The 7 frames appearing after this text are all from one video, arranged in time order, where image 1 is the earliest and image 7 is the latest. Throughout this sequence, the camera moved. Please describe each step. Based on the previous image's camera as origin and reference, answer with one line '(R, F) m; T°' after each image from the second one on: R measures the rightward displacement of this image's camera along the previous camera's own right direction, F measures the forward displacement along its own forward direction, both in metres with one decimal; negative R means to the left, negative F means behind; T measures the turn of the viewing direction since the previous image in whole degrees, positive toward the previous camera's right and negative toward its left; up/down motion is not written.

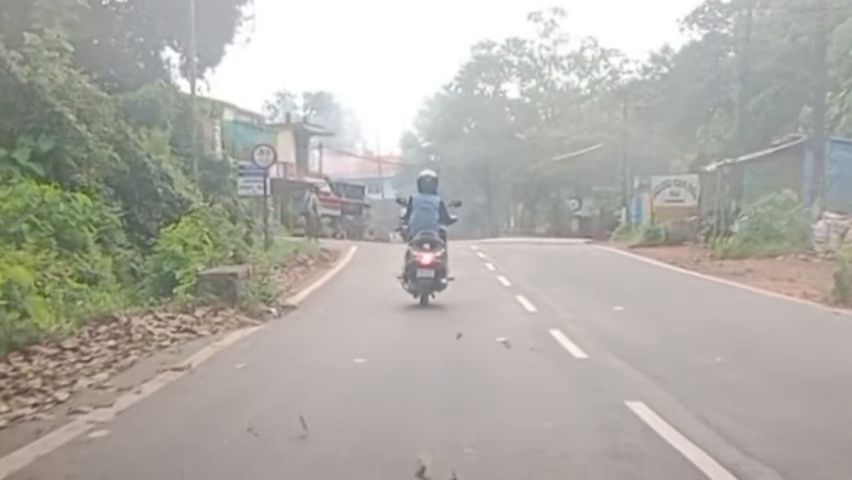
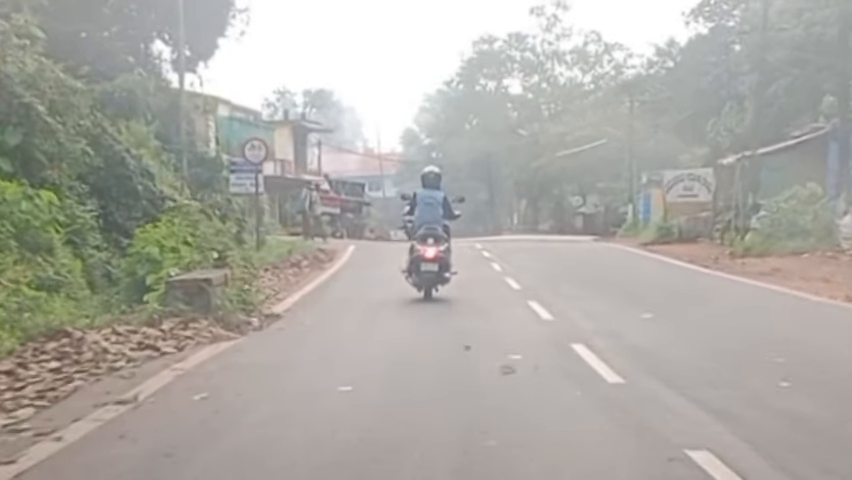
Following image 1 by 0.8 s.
(0.0, +1.7) m; 0°
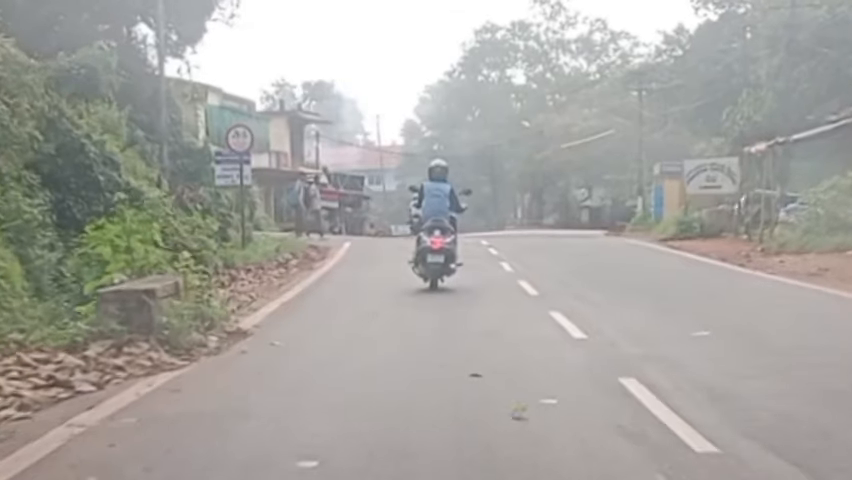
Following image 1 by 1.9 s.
(0.0, +2.6) m; 0°
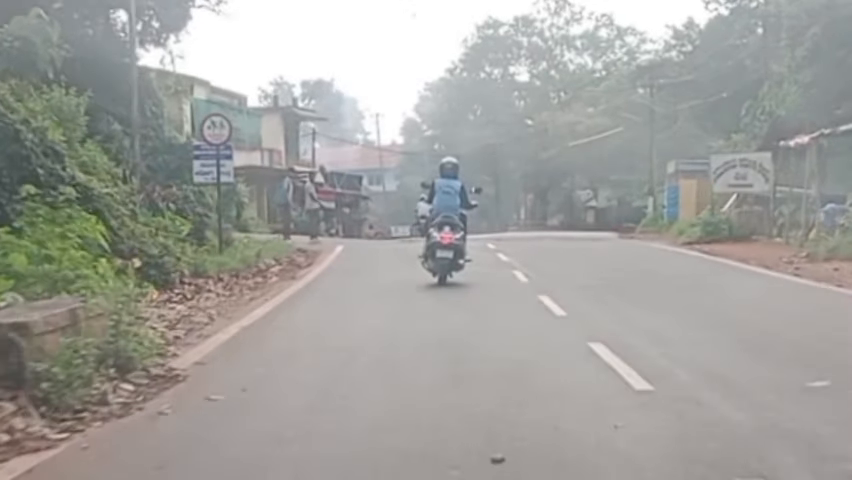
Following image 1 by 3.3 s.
(0.0, +3.0) m; 0°
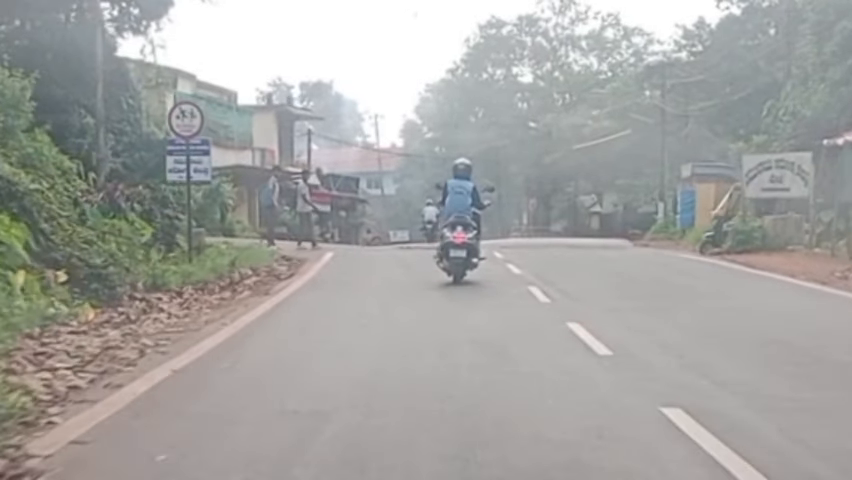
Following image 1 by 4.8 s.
(0.0, +3.0) m; 0°
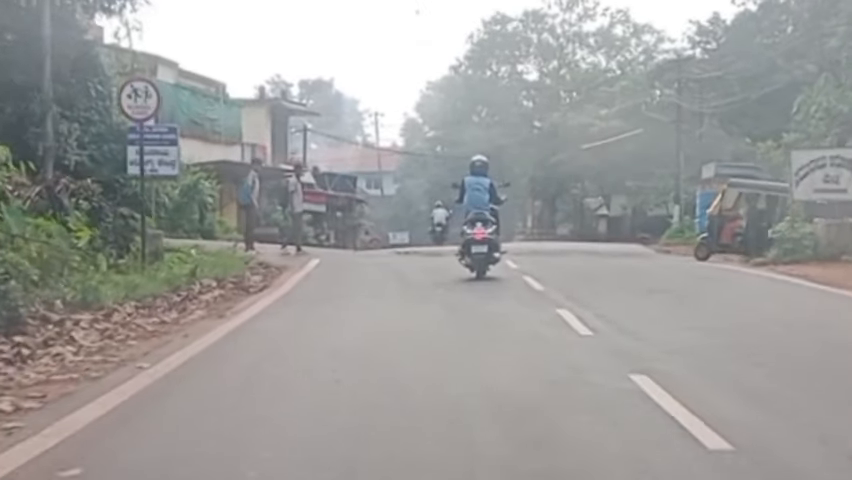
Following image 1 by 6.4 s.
(0.0, +3.5) m; 0°
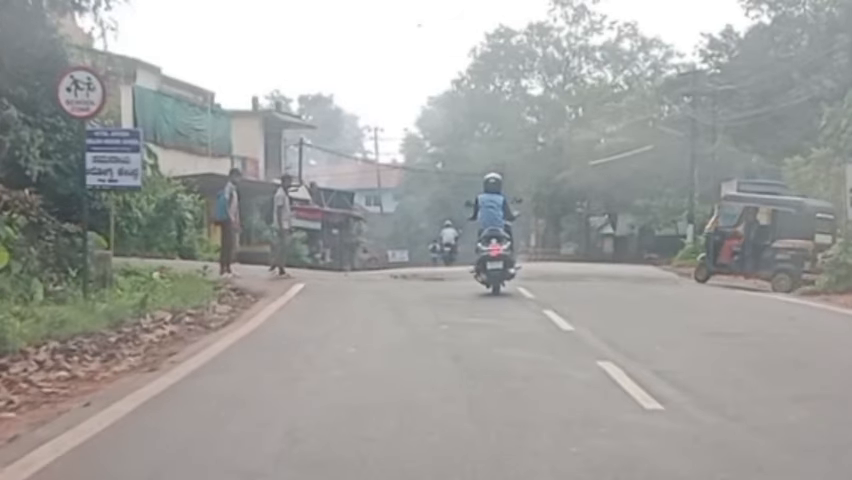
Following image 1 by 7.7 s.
(0.0, +3.0) m; 0°
